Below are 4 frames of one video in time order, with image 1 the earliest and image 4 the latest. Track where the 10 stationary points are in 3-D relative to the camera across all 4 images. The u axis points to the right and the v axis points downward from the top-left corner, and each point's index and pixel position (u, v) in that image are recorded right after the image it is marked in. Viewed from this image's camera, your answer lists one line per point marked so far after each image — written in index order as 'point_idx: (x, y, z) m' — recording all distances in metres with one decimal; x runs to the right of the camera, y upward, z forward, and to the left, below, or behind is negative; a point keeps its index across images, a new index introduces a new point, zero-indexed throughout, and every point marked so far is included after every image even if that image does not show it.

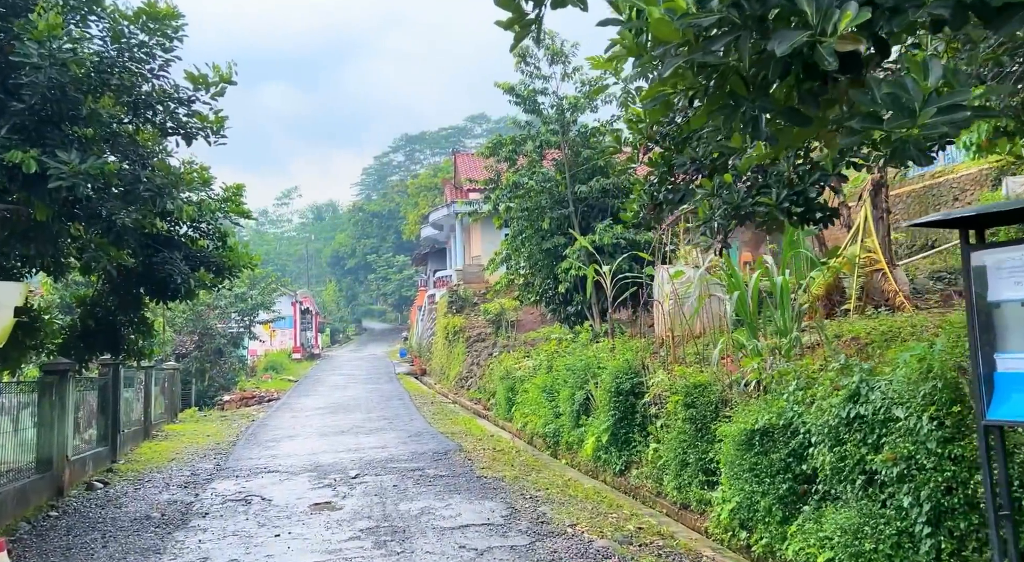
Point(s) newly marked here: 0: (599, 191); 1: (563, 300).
0: (+1.4, +1.5, +13.7) m
1: (+0.8, -0.3, +14.3) m
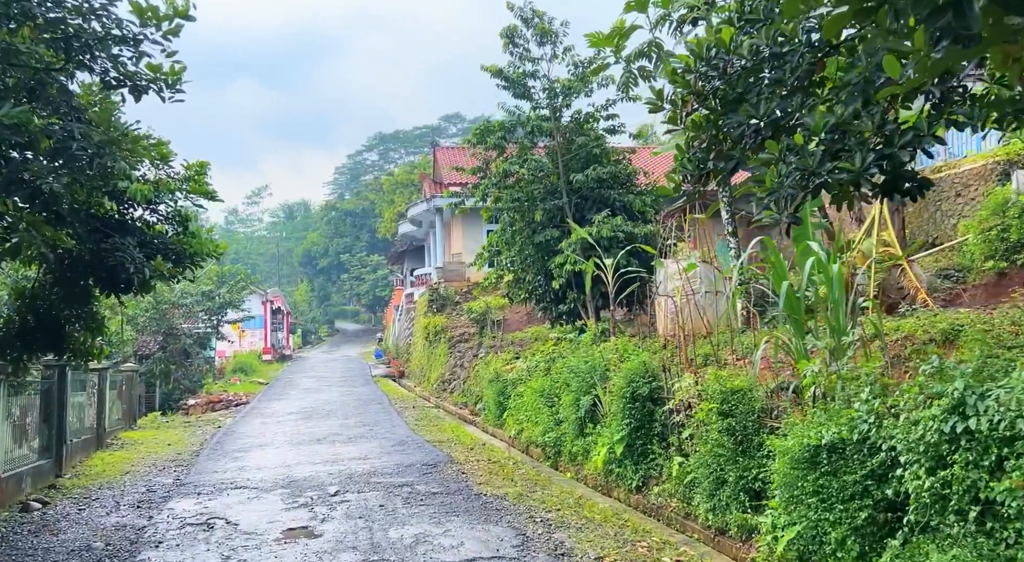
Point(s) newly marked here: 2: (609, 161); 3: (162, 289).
0: (+1.2, +1.5, +12.8) m
1: (+0.7, -0.3, +13.4) m
2: (+1.5, +1.8, +13.0) m
3: (-8.0, -0.2, +19.3) m
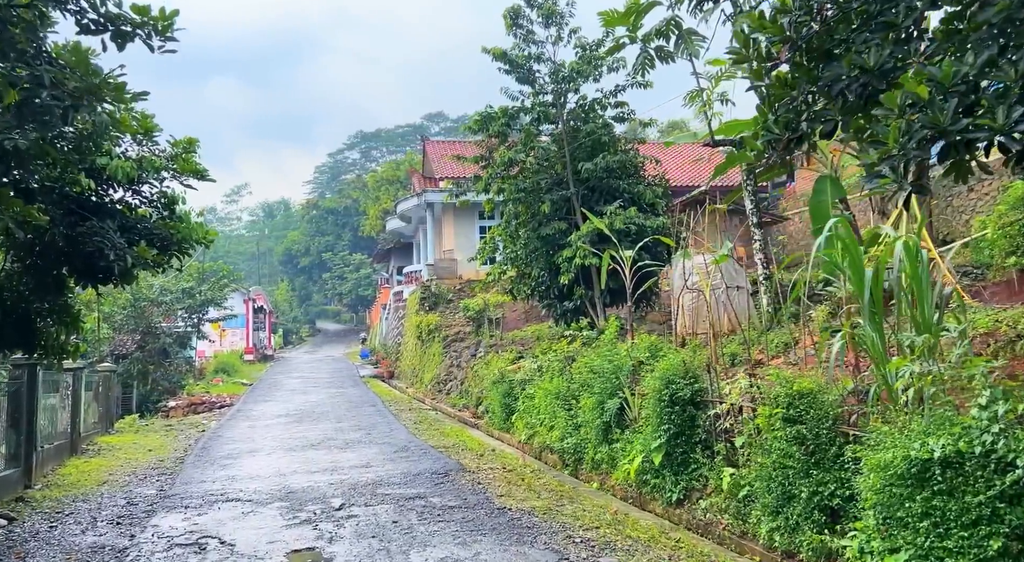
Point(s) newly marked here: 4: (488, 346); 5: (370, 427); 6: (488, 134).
0: (+1.3, +1.6, +12.1) m
1: (+0.7, -0.2, +12.7) m
2: (+1.6, +1.9, +12.3) m
3: (-8.1, -0.1, +18.4) m
4: (-0.4, -1.1, +14.4) m
5: (-1.9, -2.0, +11.4) m
6: (-0.4, +2.2, +12.6) m
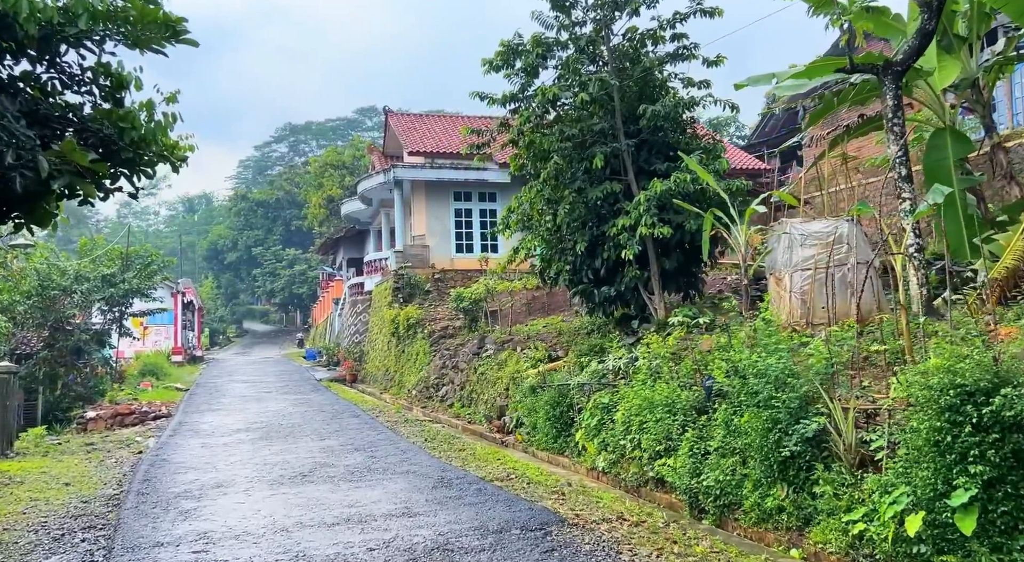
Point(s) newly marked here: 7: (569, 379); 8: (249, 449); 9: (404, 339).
0: (+1.8, +1.8, +9.6) m
1: (+1.1, 0.0, +10.1) m
2: (+2.0, +2.1, +9.8) m
3: (-8.2, +0.2, +15.0) m
4: (-0.2, -0.9, +11.7) m
5: (-1.4, -1.7, +8.5) m
6: (0.0, +2.5, +10.0) m
7: (+0.6, -1.0, +8.1) m
8: (-2.7, -1.7, +8.6) m
9: (-1.9, -1.0, +15.0) m
